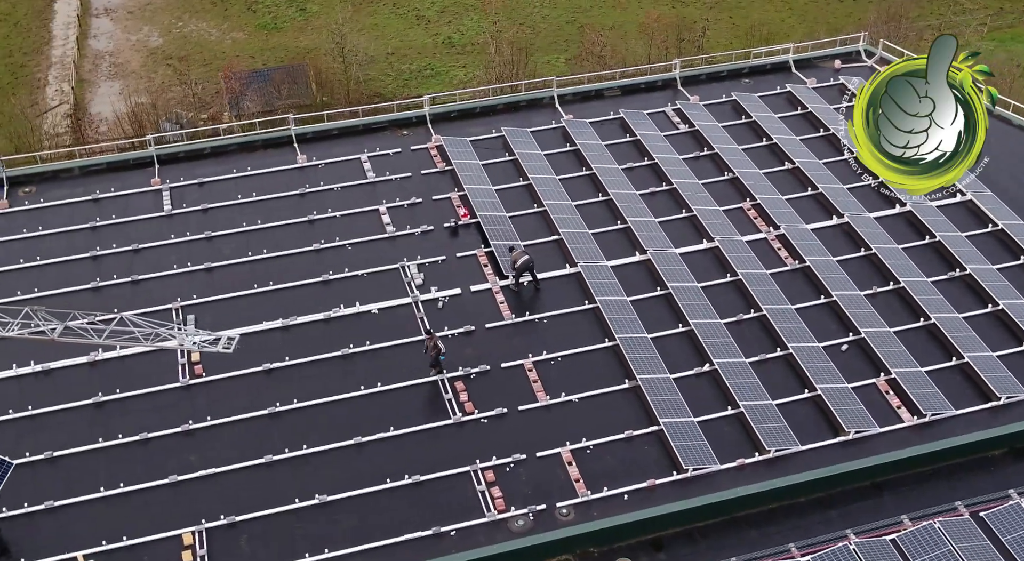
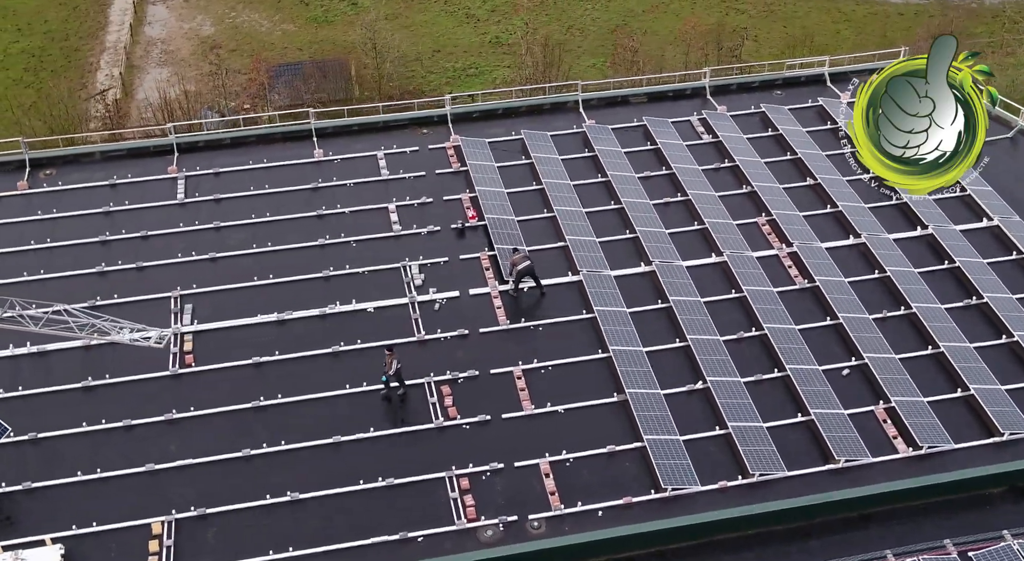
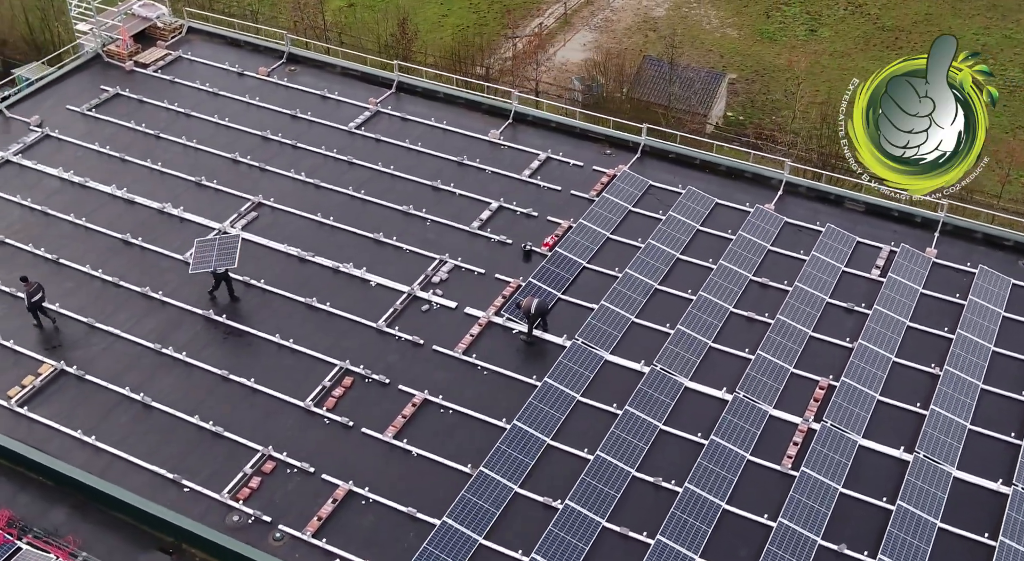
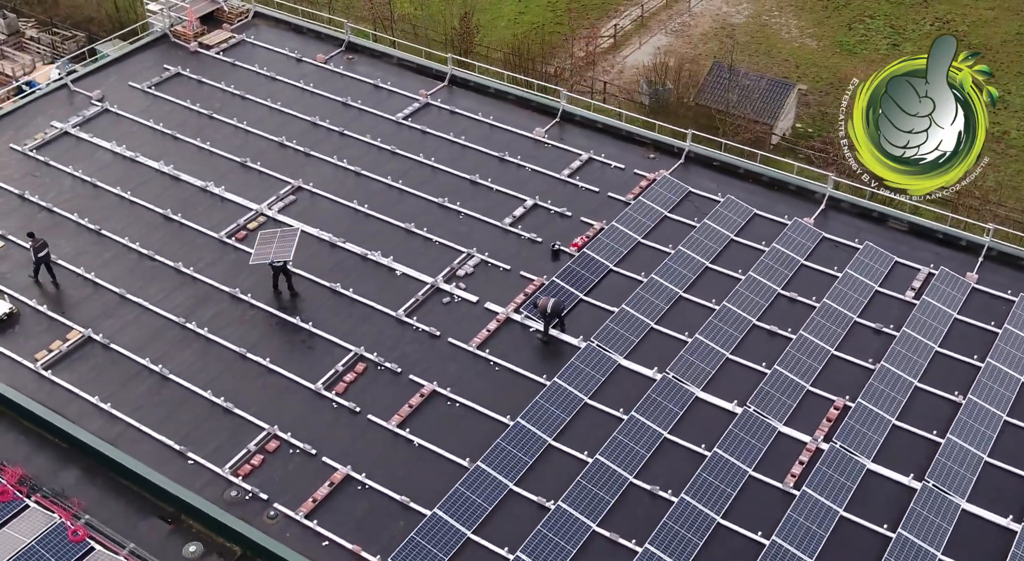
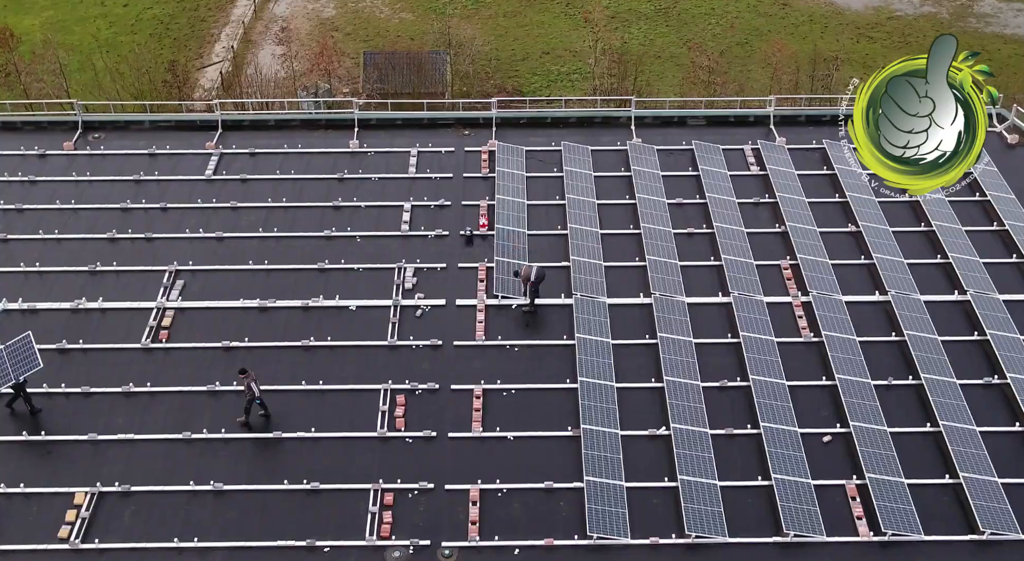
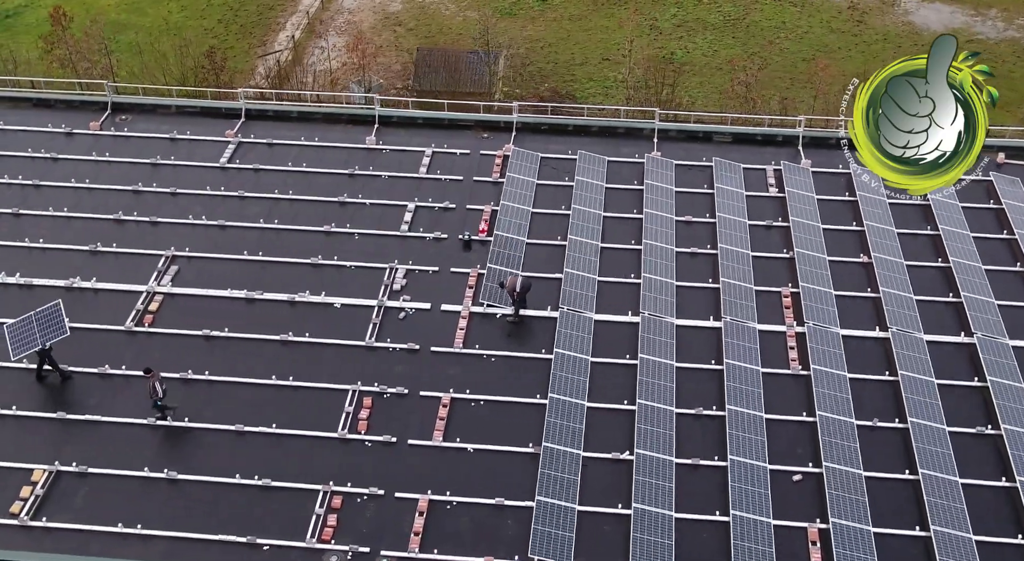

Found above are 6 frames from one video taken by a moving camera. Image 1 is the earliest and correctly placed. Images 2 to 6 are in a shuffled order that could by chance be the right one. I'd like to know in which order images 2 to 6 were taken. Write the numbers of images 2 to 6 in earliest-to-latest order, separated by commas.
2, 5, 6, 3, 4
